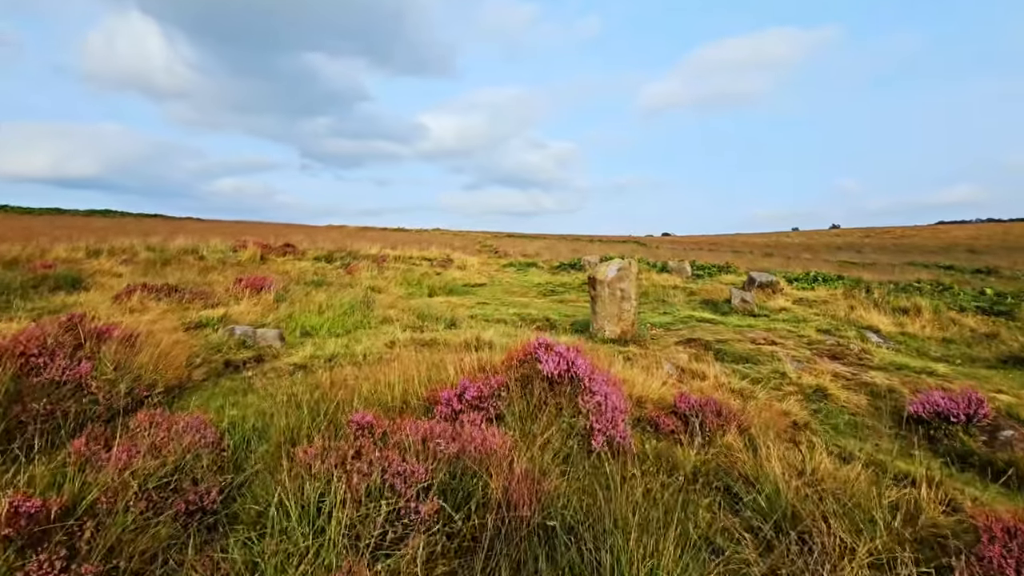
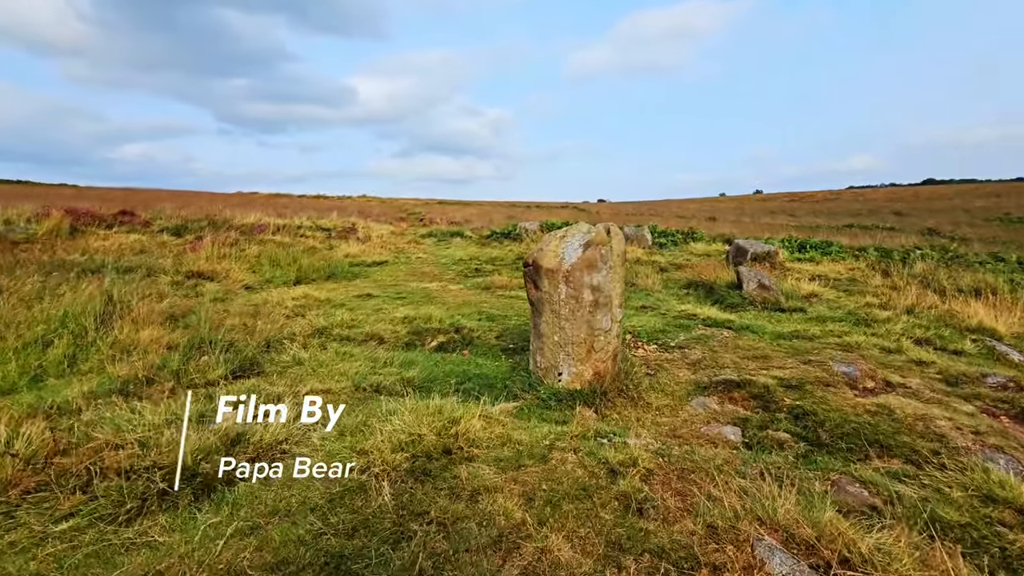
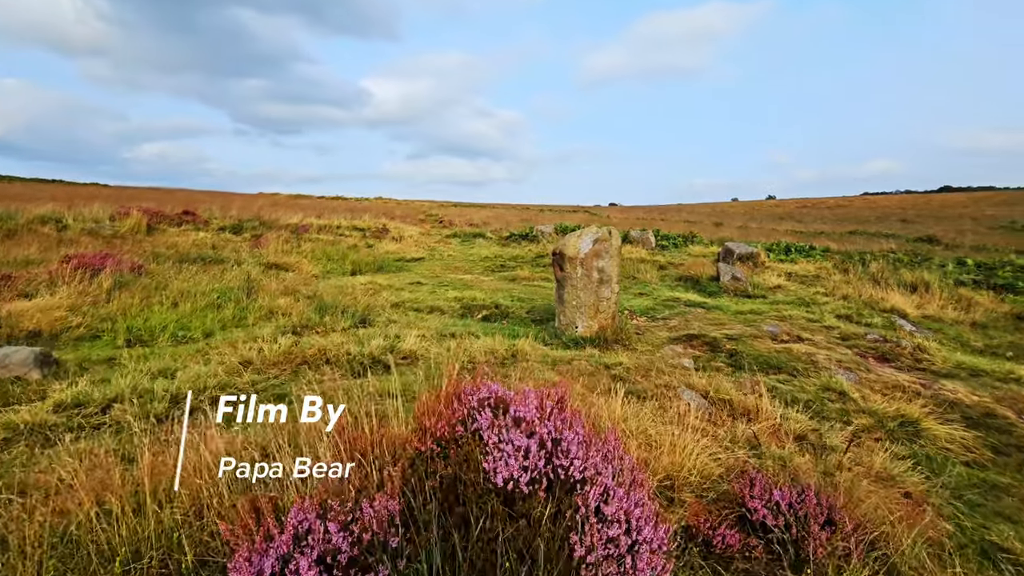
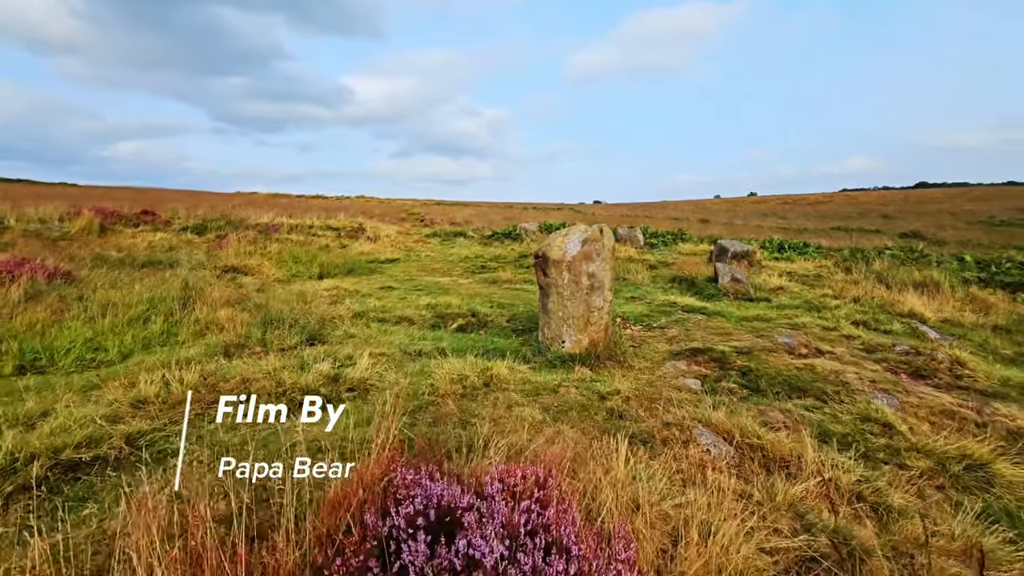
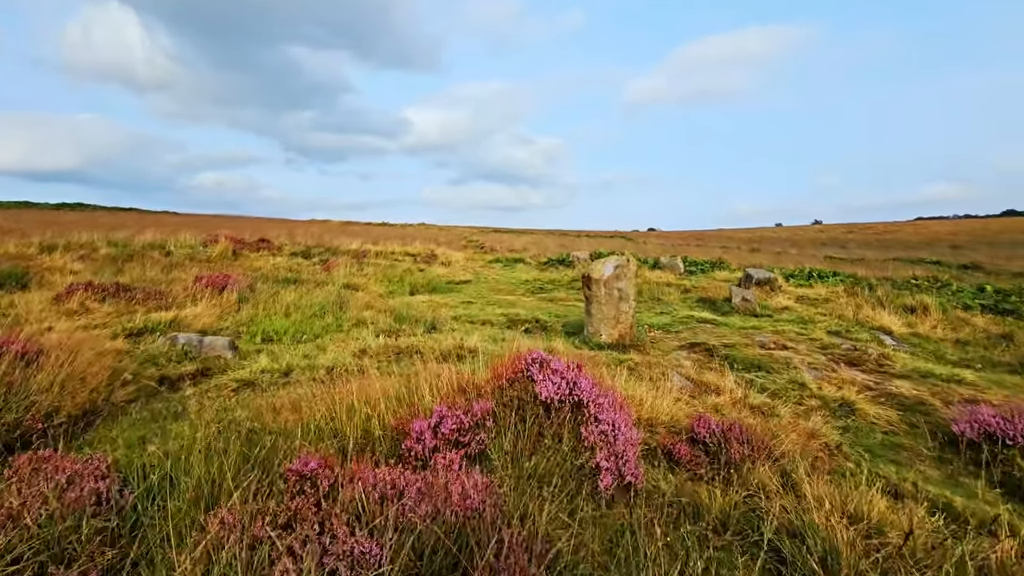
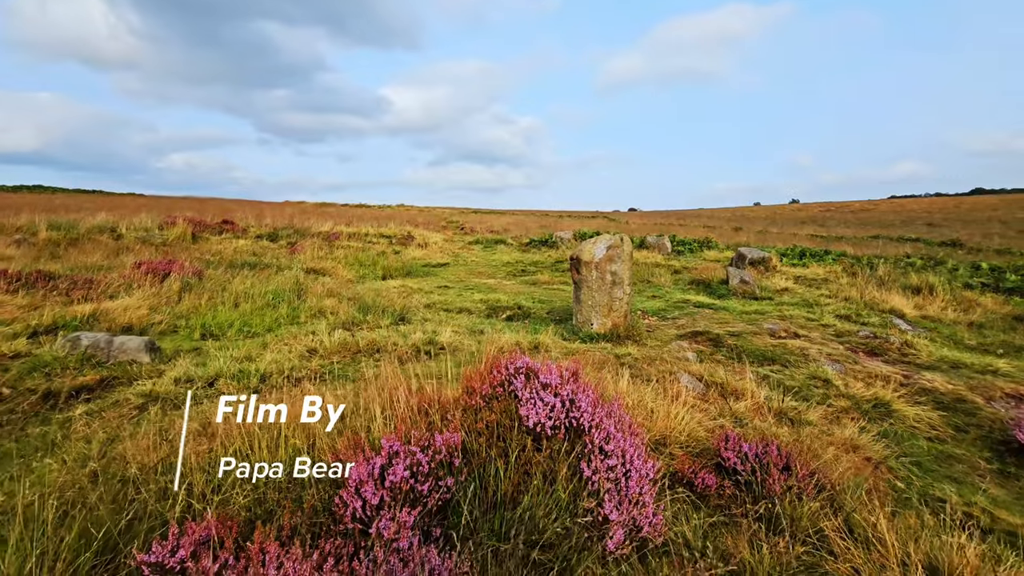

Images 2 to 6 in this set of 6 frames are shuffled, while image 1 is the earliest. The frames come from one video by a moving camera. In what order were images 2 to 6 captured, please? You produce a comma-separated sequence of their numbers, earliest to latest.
5, 6, 3, 4, 2
